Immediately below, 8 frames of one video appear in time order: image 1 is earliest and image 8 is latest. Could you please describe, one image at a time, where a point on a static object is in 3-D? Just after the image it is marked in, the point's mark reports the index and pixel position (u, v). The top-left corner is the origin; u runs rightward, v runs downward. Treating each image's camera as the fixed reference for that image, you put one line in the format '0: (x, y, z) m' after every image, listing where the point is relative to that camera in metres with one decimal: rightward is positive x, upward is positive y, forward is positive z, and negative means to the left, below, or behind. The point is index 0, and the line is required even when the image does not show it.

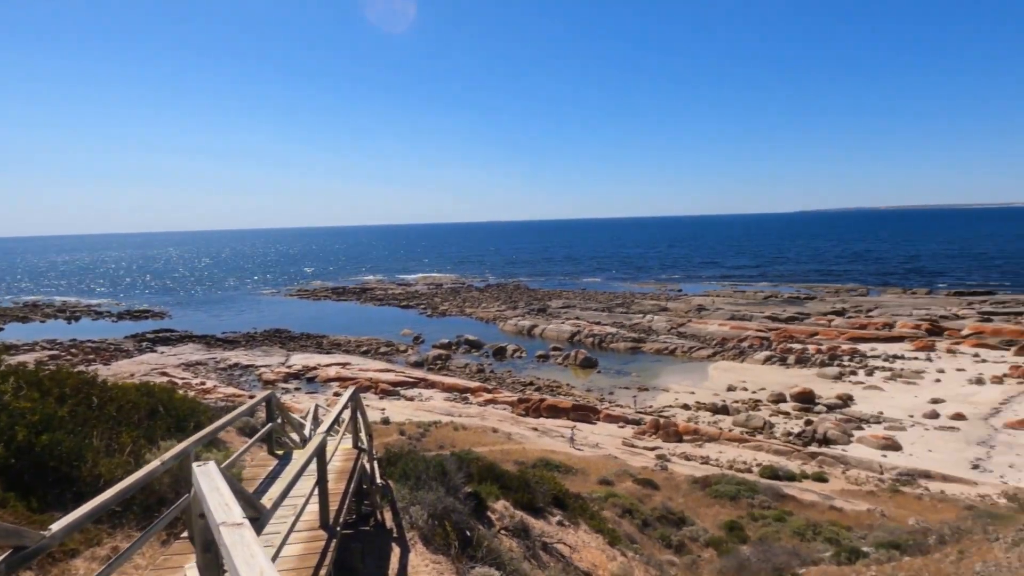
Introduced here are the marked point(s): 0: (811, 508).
0: (+10.1, -6.9, +17.8) m
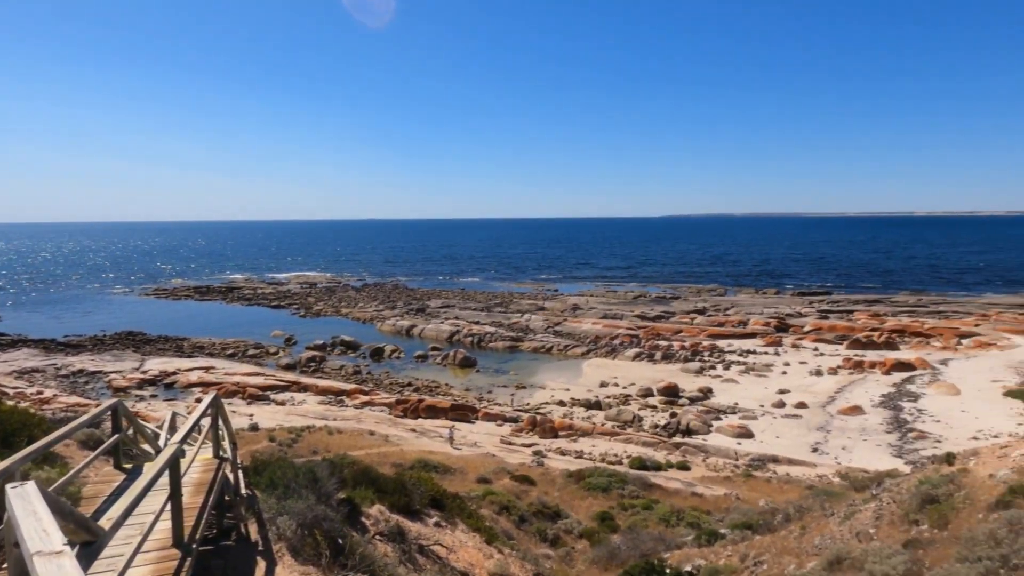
0: (+5.3, -6.9, +18.9) m
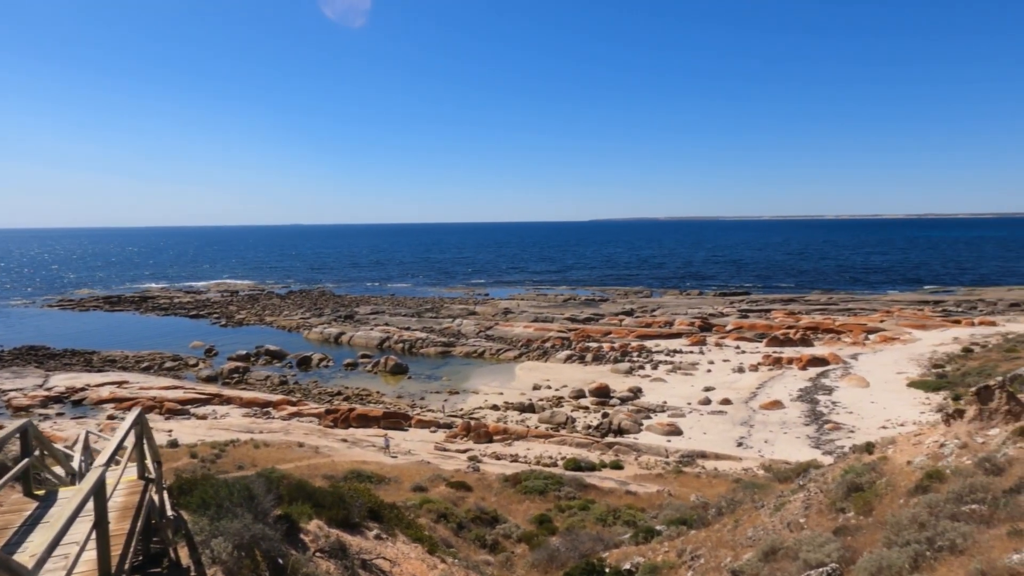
0: (+3.2, -7.0, +19.1) m
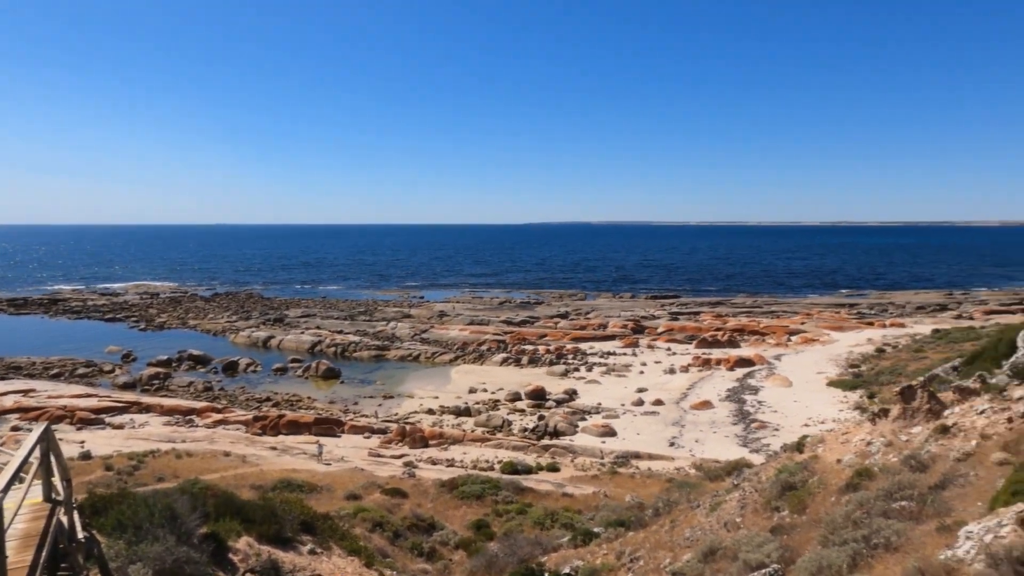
0: (+1.1, -7.1, +19.0) m
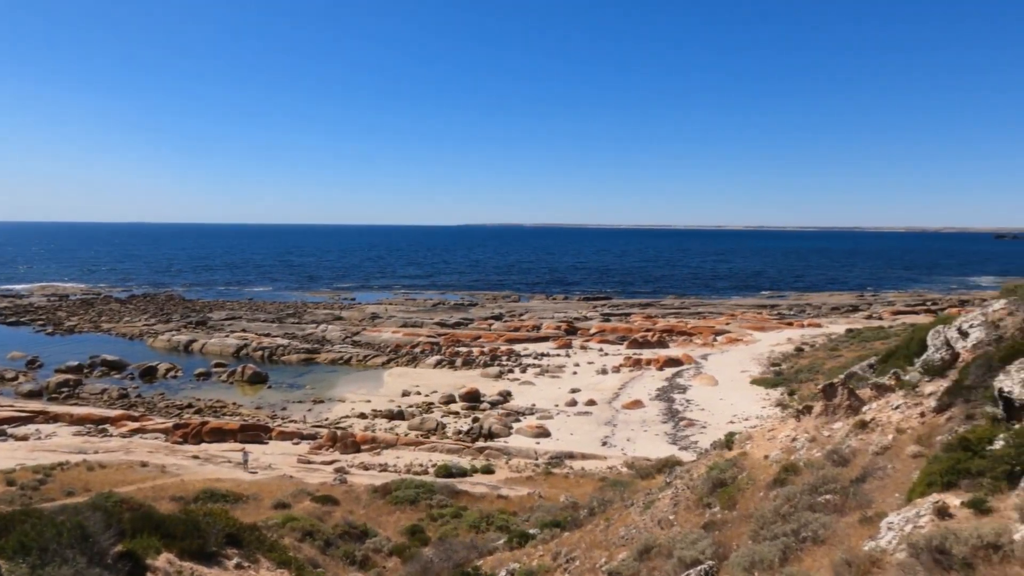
0: (-1.0, -7.2, +18.8) m
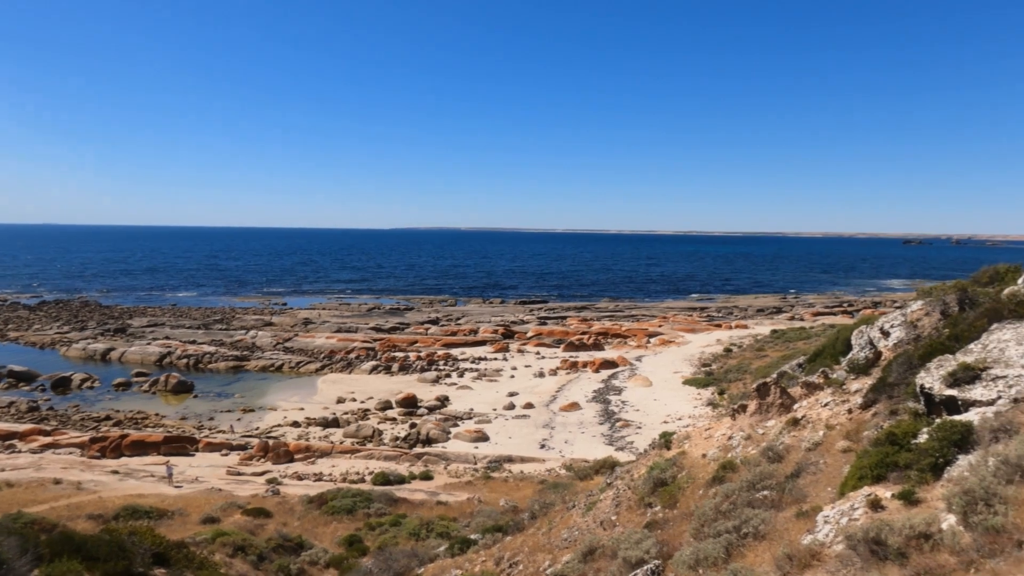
0: (-3.0, -7.3, +18.4) m
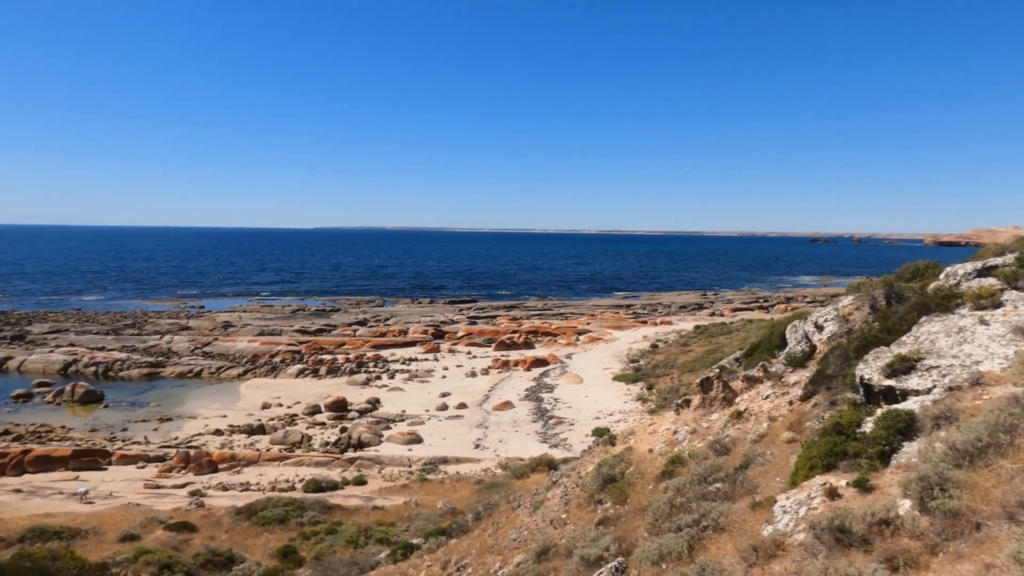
0: (-4.8, -7.2, +17.8) m
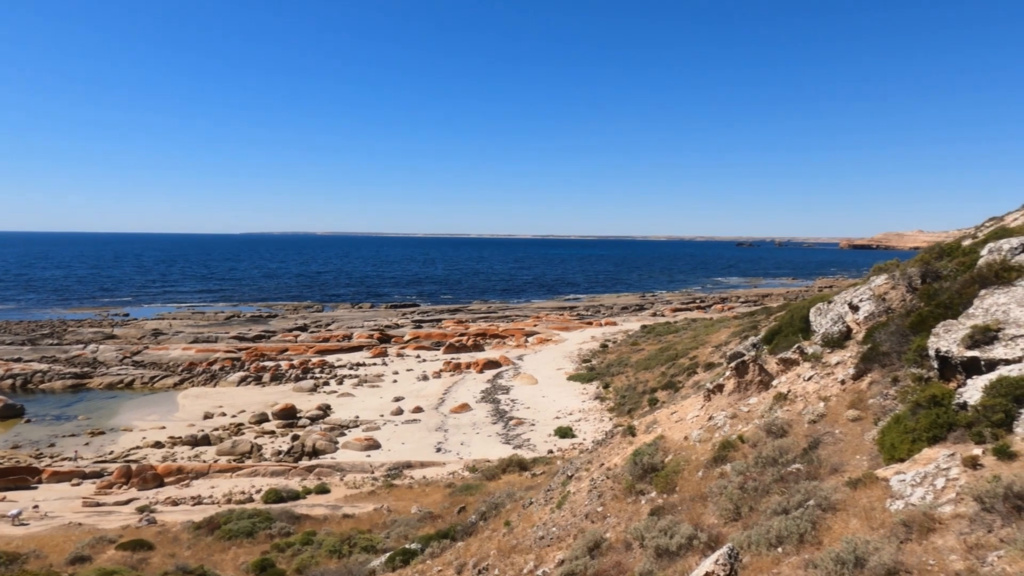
0: (-4.6, -7.1, +17.0) m
